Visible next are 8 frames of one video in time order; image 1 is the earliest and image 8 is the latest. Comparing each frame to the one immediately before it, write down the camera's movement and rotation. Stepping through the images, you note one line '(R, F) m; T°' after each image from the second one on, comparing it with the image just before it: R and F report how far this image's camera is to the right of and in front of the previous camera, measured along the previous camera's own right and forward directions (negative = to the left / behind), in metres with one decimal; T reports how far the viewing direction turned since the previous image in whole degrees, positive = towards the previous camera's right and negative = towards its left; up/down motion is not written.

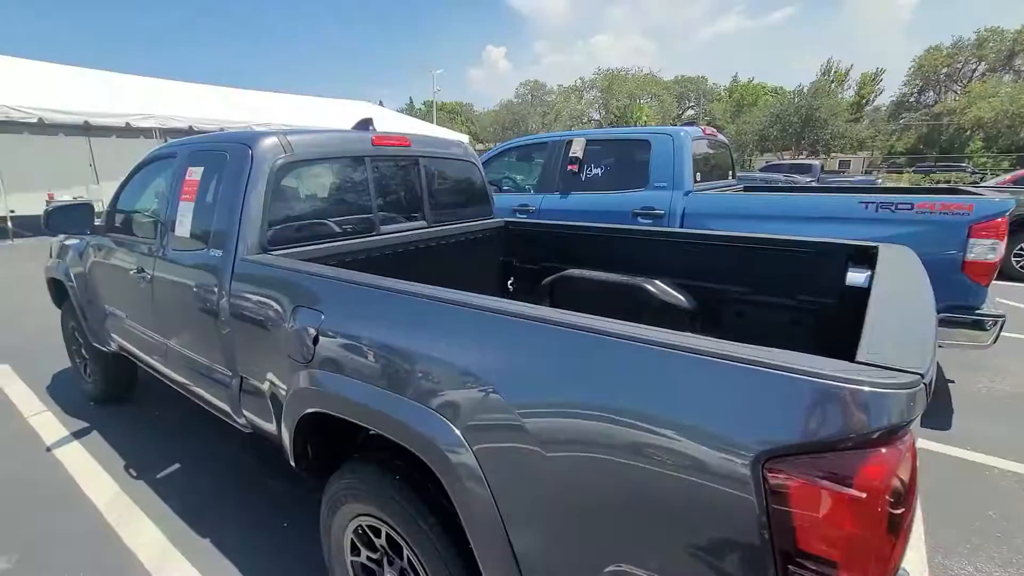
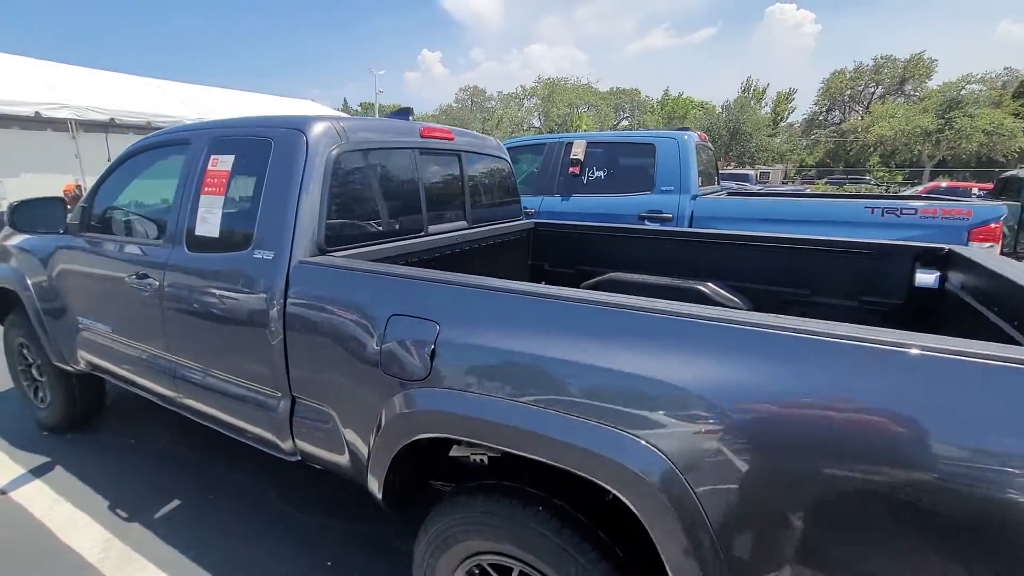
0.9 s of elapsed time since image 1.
(-0.6, +0.2) m; +7°
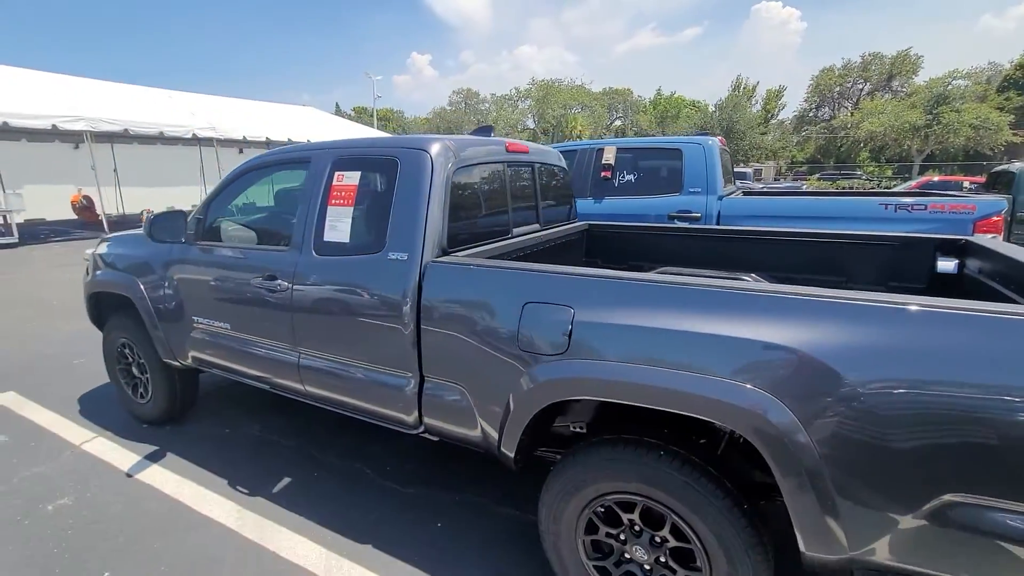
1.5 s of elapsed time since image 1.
(-0.4, -0.3) m; +1°
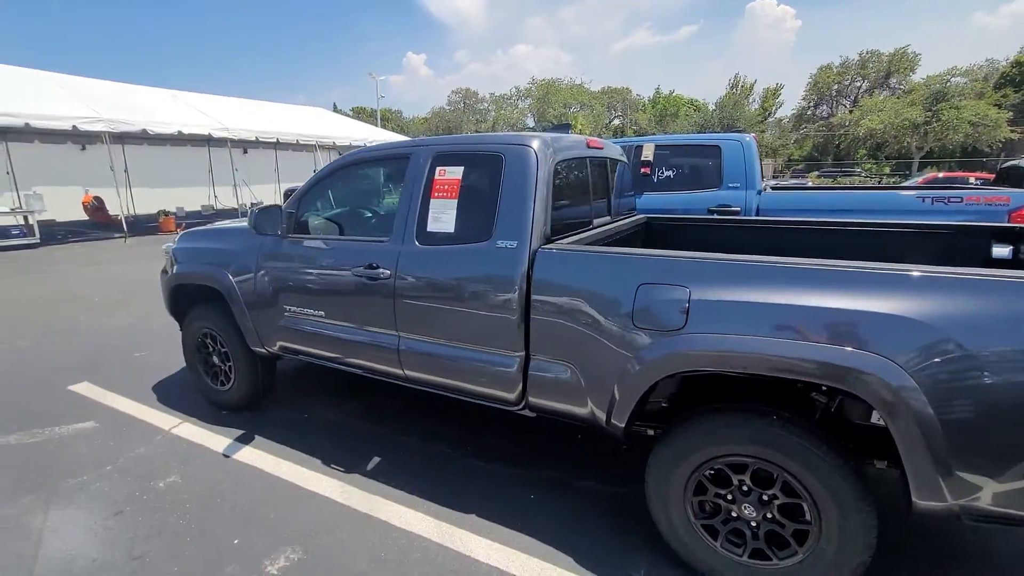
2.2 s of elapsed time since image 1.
(-0.5, -0.2) m; 0°
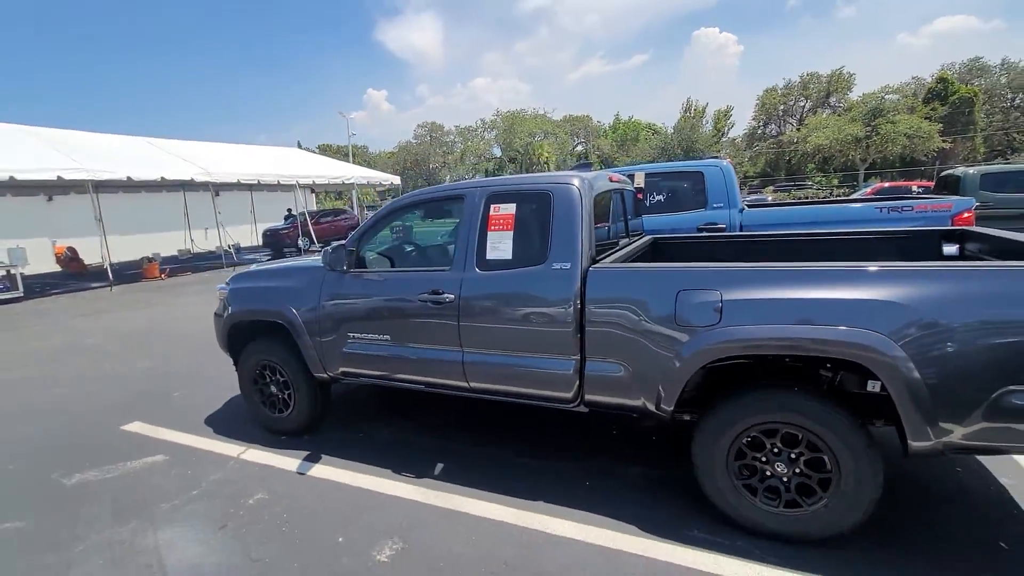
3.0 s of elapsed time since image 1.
(-0.5, -0.4) m; +3°
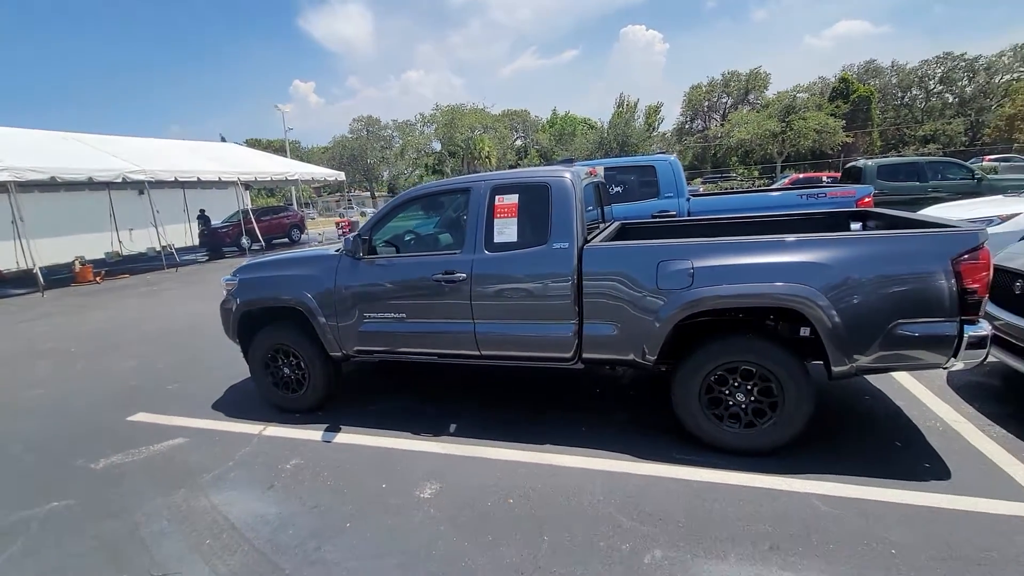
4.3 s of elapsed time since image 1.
(-0.4, -0.5) m; +7°
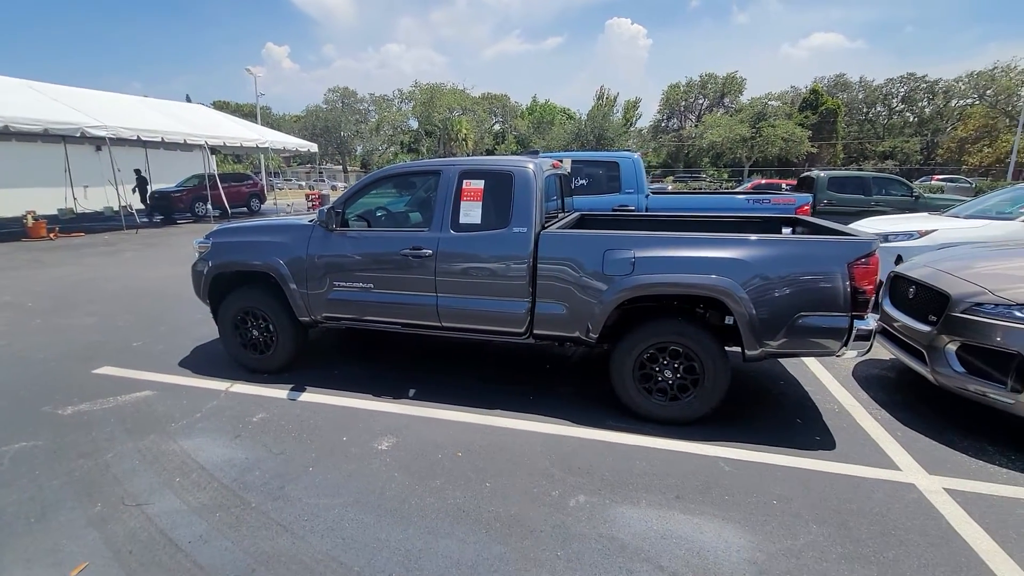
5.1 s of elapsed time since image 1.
(+0.1, -0.3) m; +4°
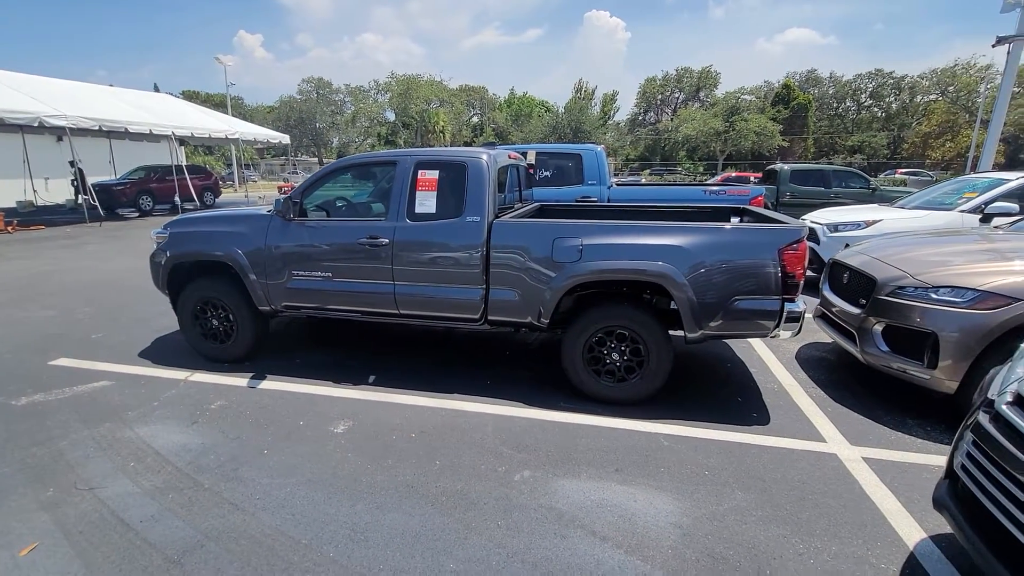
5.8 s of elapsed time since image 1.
(+0.2, -0.1) m; +2°
